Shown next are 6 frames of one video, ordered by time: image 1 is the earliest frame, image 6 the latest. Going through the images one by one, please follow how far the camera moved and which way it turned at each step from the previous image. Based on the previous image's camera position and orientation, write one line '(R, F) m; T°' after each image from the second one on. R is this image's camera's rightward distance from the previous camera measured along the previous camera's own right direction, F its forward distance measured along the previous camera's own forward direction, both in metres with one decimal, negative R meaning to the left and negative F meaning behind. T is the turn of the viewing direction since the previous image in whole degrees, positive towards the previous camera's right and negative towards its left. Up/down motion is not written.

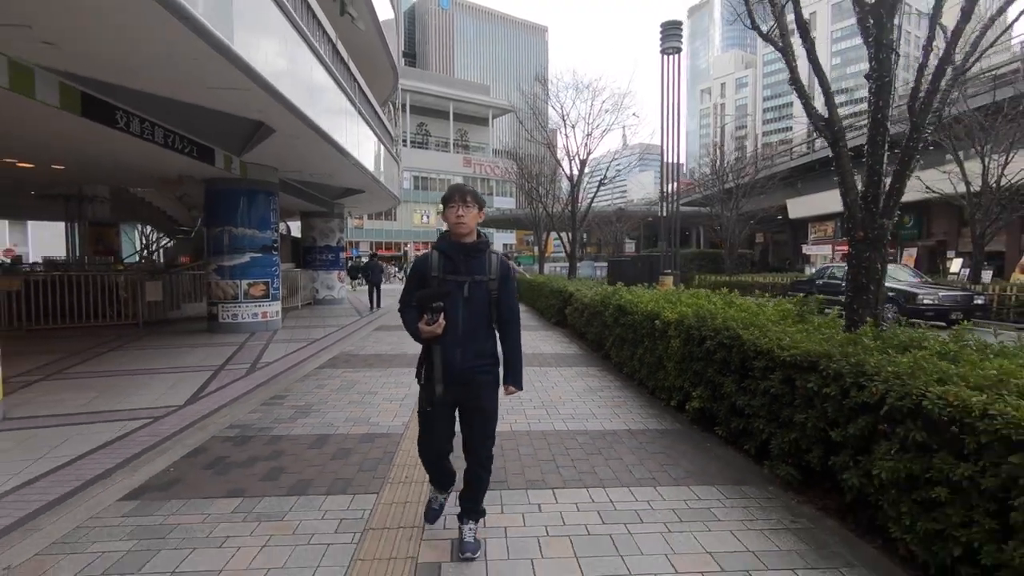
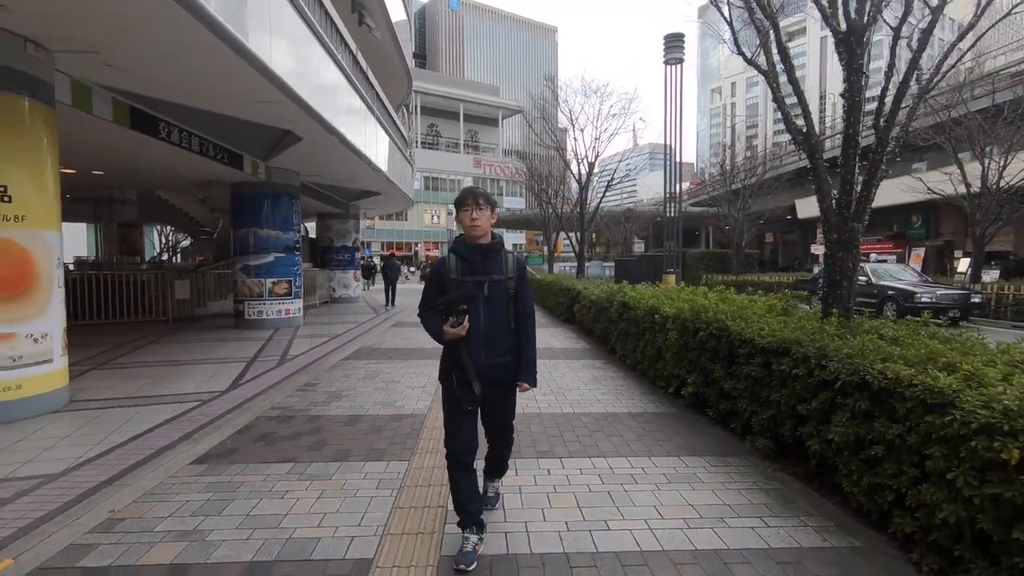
(0.0, -0.5) m; -1°
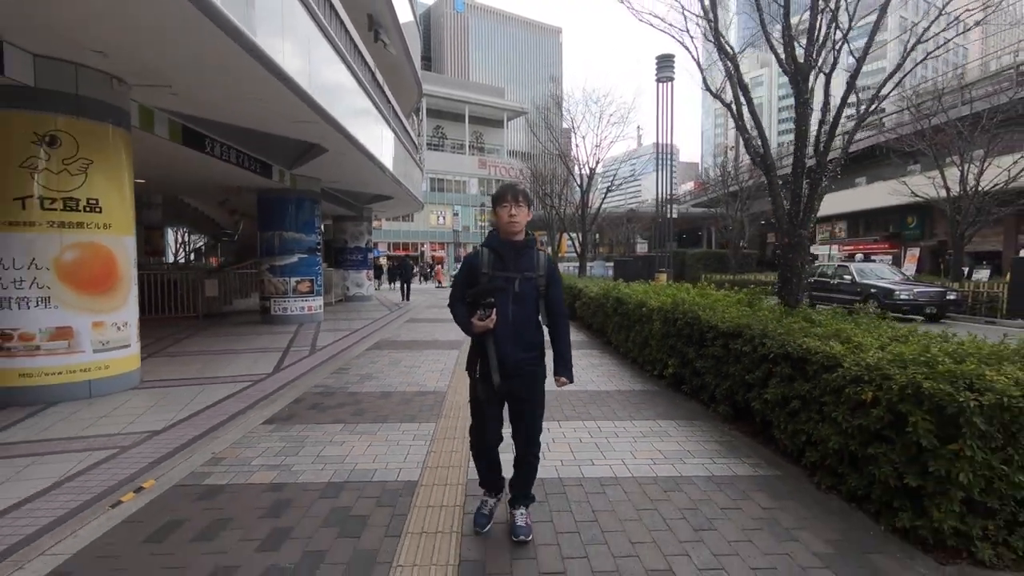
(0.0, -1.0) m; 0°
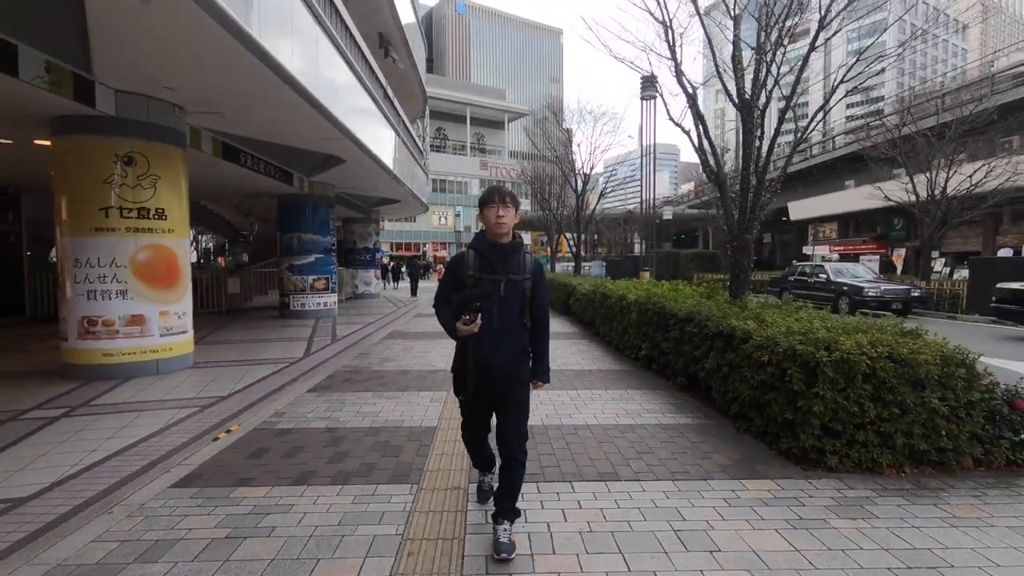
(0.0, -1.2) m; 0°
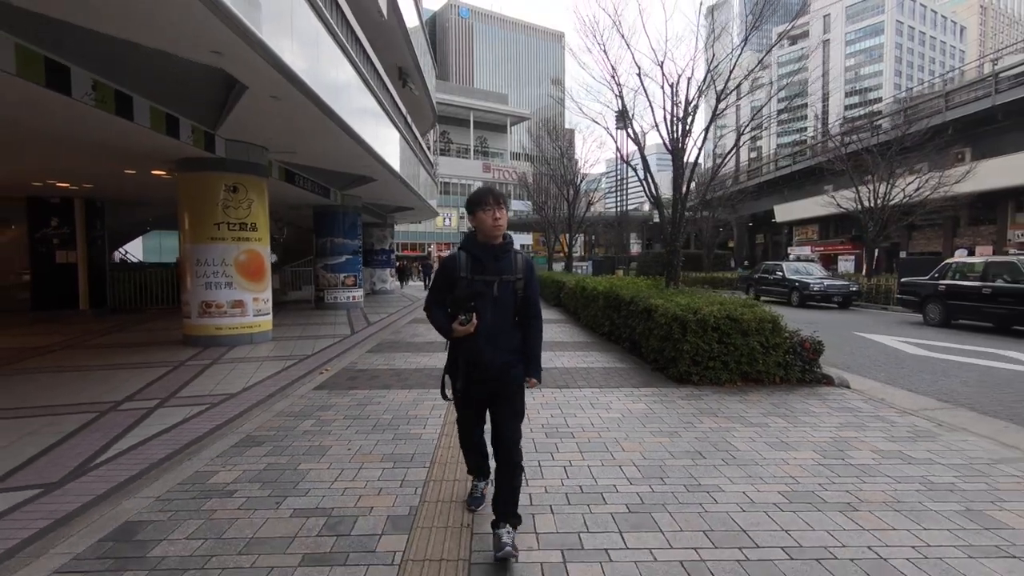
(+0.1, -2.7) m; 0°
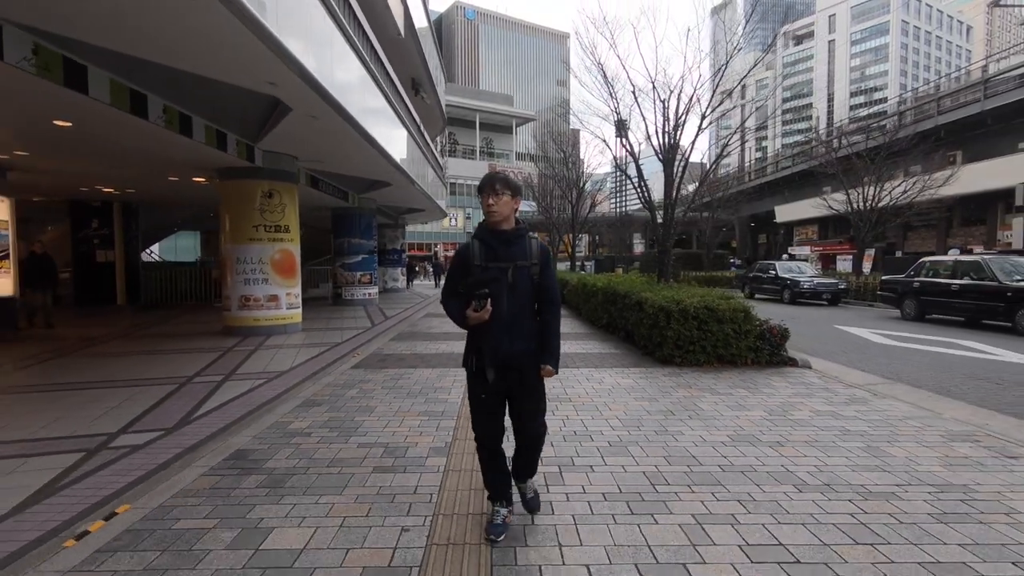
(0.0, -1.0) m; -1°
